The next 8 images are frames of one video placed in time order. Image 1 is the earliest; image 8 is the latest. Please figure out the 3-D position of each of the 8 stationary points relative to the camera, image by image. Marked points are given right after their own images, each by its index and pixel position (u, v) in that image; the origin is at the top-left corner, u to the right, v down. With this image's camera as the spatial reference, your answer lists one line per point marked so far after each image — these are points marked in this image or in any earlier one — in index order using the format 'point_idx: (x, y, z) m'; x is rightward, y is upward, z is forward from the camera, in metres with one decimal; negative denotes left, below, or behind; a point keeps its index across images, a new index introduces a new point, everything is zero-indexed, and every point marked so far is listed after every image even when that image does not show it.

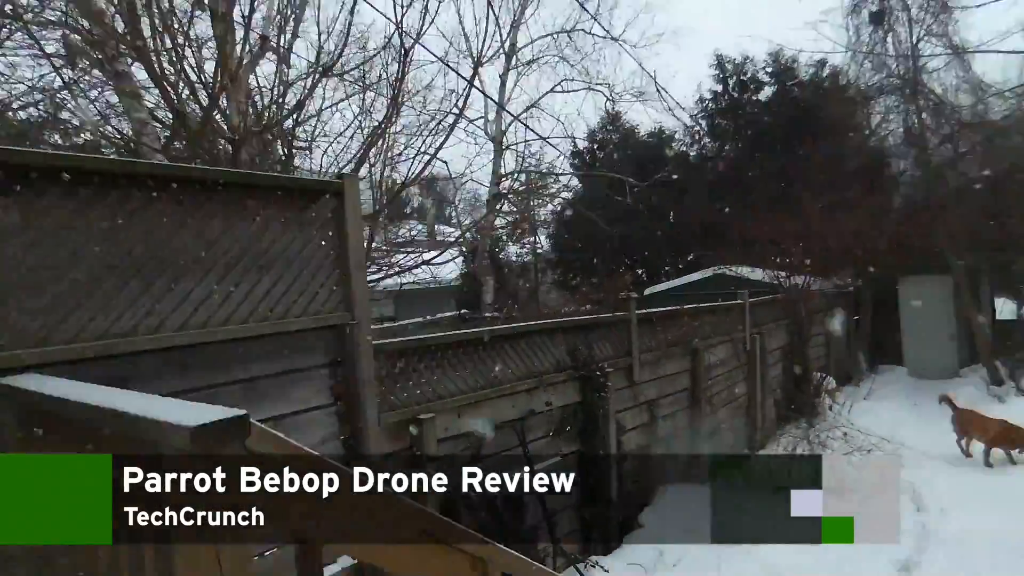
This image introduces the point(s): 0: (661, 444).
0: (+1.2, -1.3, +5.0) m
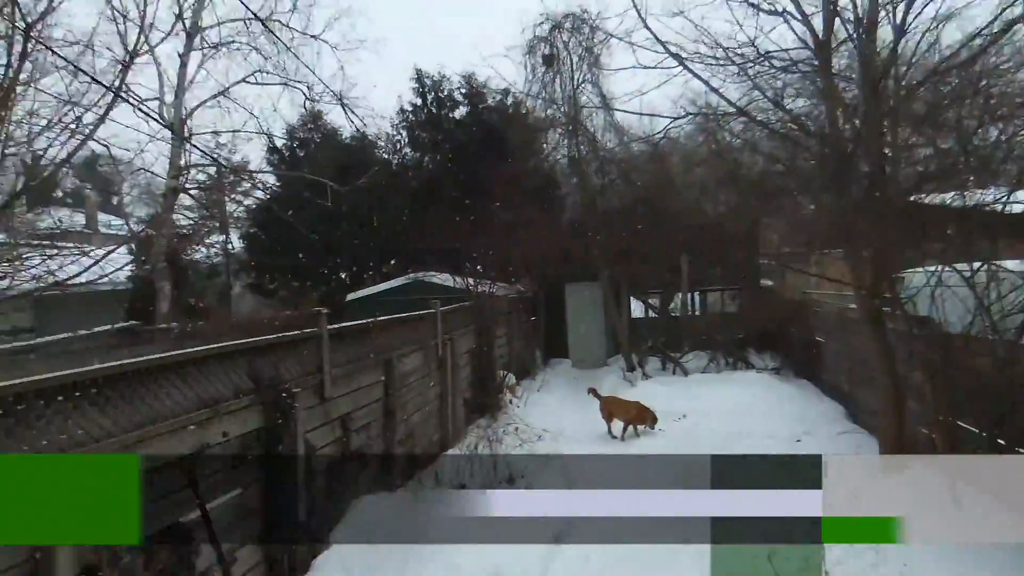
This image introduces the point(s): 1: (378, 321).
0: (-1.3, -1.4, +5.0) m
1: (-1.2, -0.3, +5.5) m
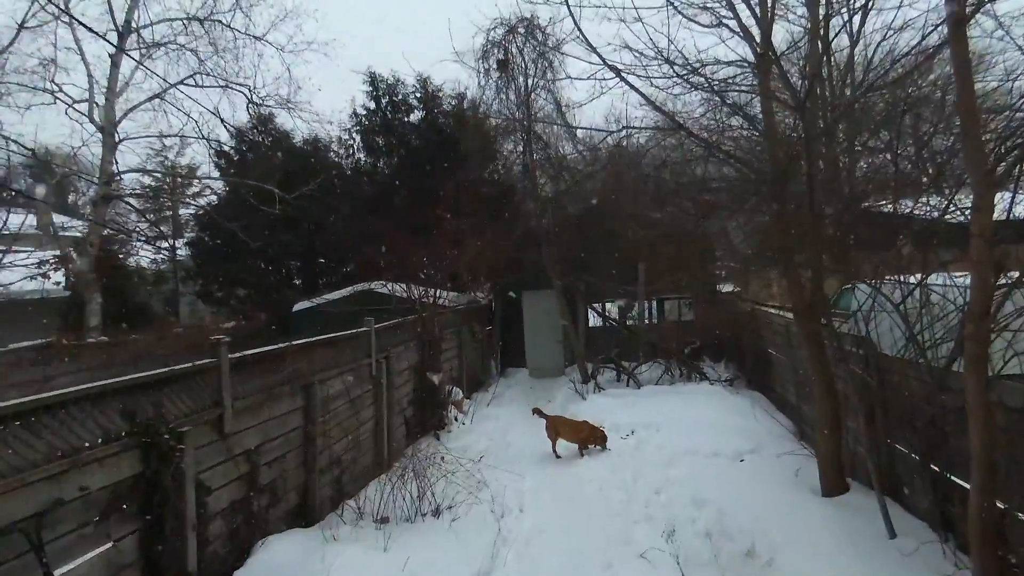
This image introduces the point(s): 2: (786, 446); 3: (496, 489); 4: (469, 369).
0: (-1.9, -1.6, +4.7) m
1: (-1.8, -0.5, +5.2) m
2: (+3.1, -1.8, +7.0) m
3: (-0.2, -2.0, +6.2) m
4: (-0.8, -1.5, +11.4) m
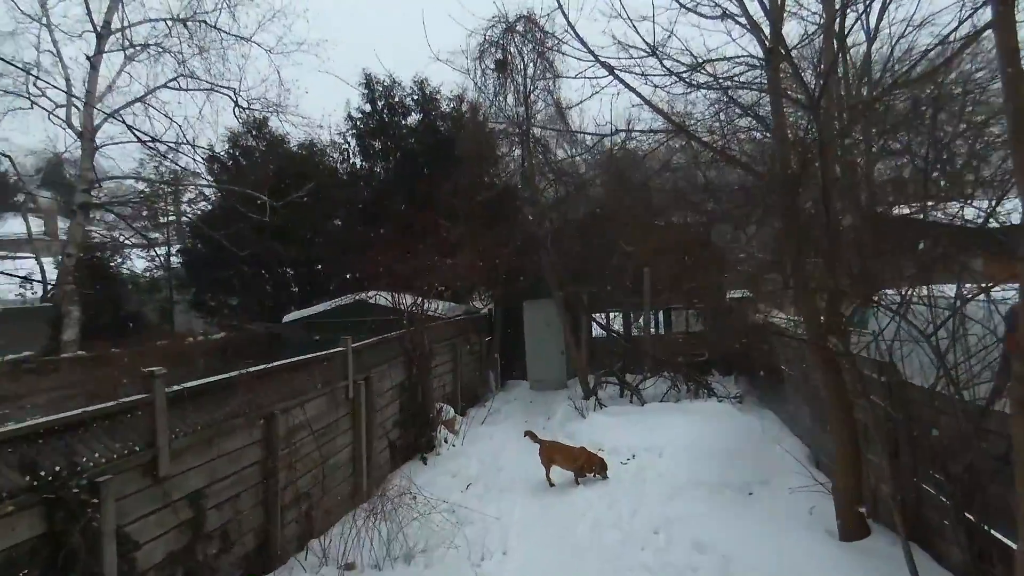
0: (-2.1, -1.7, +4.2) m
1: (-2.0, -0.6, +4.7) m
2: (+3.0, -2.0, +6.4) m
3: (-0.3, -2.2, +5.7) m
4: (-0.9, -1.7, +10.9) m
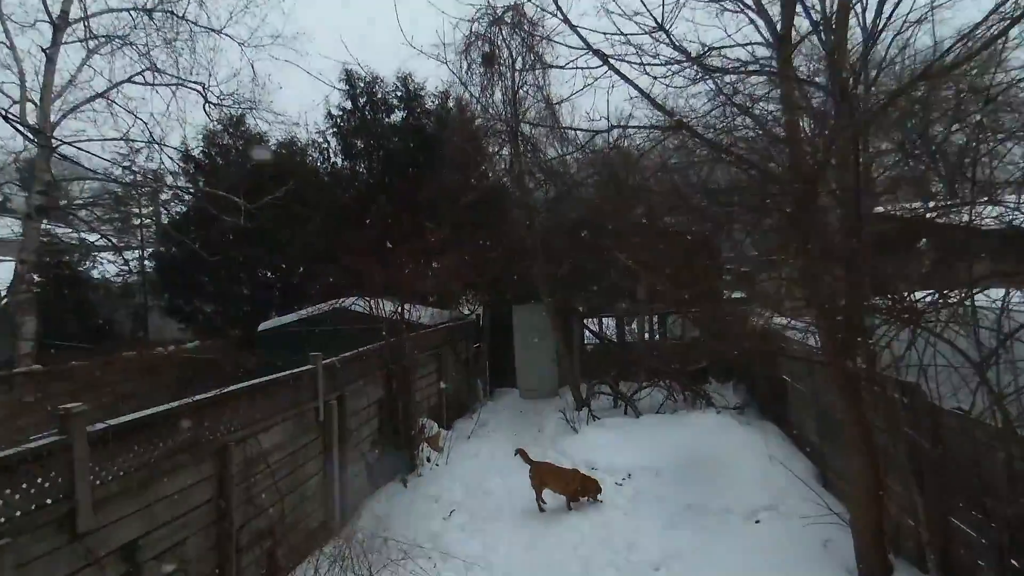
0: (-2.2, -1.8, +3.6) m
1: (-2.1, -0.8, +4.2) m
2: (+2.9, -2.1, +5.9) m
3: (-0.4, -2.3, +5.2) m
4: (-1.0, -1.8, +10.4) m
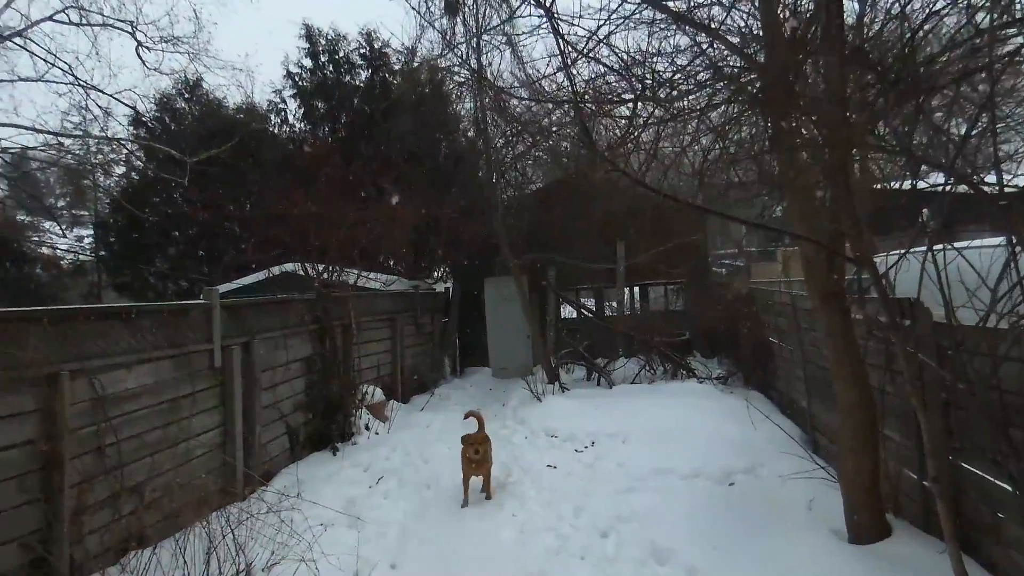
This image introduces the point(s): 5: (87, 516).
0: (-2.7, -1.2, +2.7) m
1: (-2.6, -0.1, +3.3) m
2: (+2.3, -1.4, +5.1) m
3: (-1.0, -1.7, +4.3) m
4: (-1.6, -1.2, +9.5) m
5: (-2.6, -1.4, +3.6) m
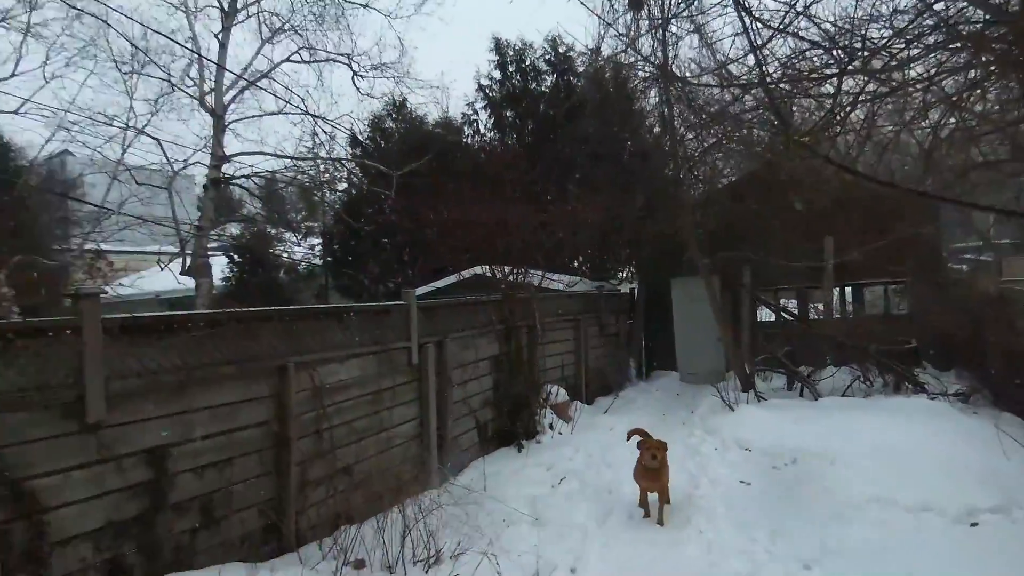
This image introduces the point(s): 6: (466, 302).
0: (-1.8, -1.2, +3.4) m
1: (-1.6, -0.1, +3.9) m
2: (+3.7, -1.4, +4.1) m
3: (+0.3, -1.7, +4.3) m
4: (+1.2, -1.2, +9.5) m
5: (-1.4, -1.4, +4.2) m
6: (-0.5, -0.1, +6.2) m
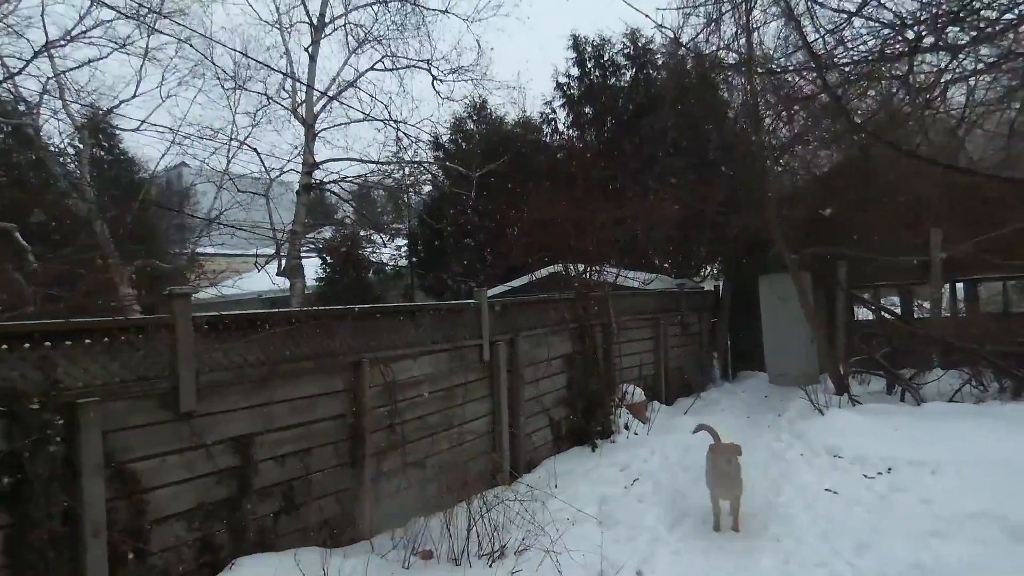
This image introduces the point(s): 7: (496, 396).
0: (-1.5, -1.2, +3.6) m
1: (-1.2, -0.1, +4.1) m
2: (+4.1, -1.4, +3.5) m
3: (+0.8, -1.7, +4.3) m
4: (+2.4, -1.2, +9.2) m
5: (-0.9, -1.4, +4.4) m
6: (+0.2, -0.1, +6.2) m
7: (-0.1, -1.0, +5.5) m
